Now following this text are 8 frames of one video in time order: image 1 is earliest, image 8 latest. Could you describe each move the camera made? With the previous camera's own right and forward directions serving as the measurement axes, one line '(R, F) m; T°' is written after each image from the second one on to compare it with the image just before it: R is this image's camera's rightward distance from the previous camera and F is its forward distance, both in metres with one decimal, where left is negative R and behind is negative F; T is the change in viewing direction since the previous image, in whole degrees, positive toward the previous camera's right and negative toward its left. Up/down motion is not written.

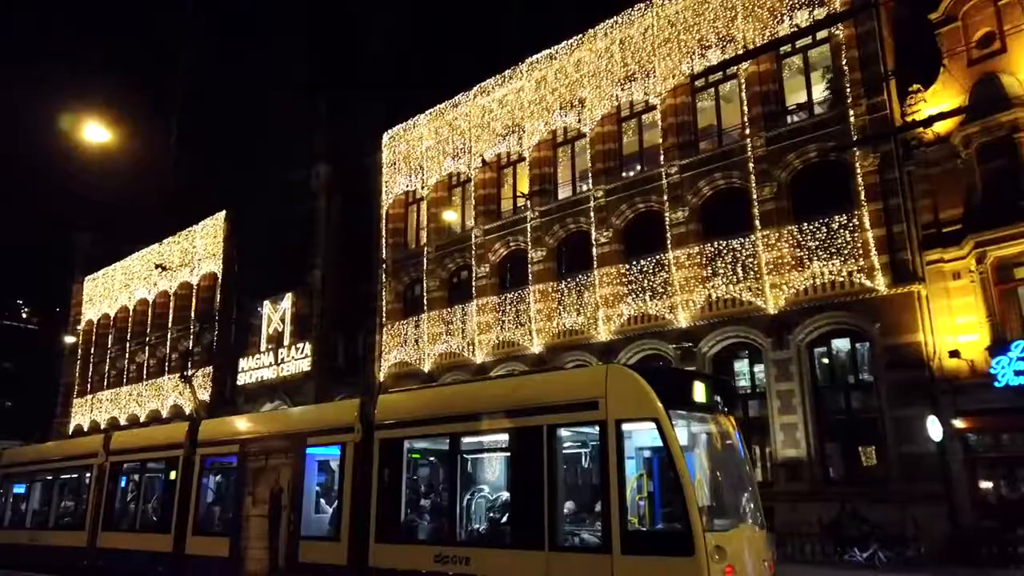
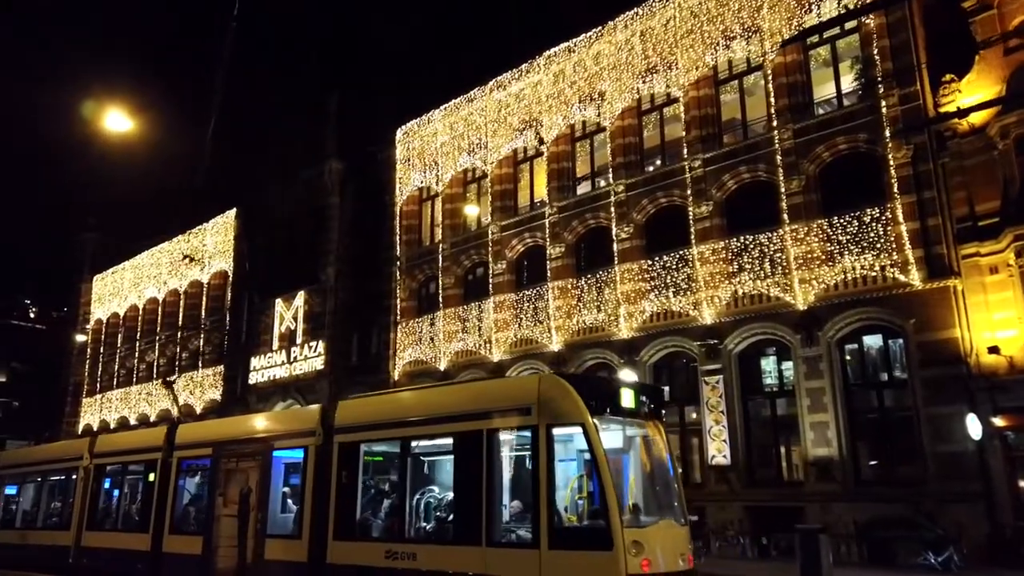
(-0.5, +0.4) m; 0°
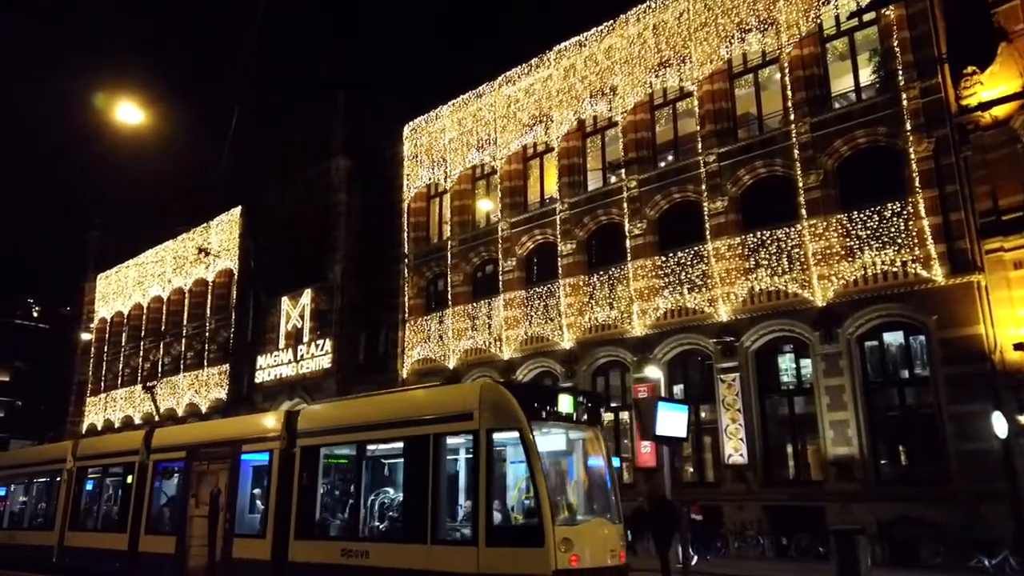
(-0.3, +0.3) m; 0°
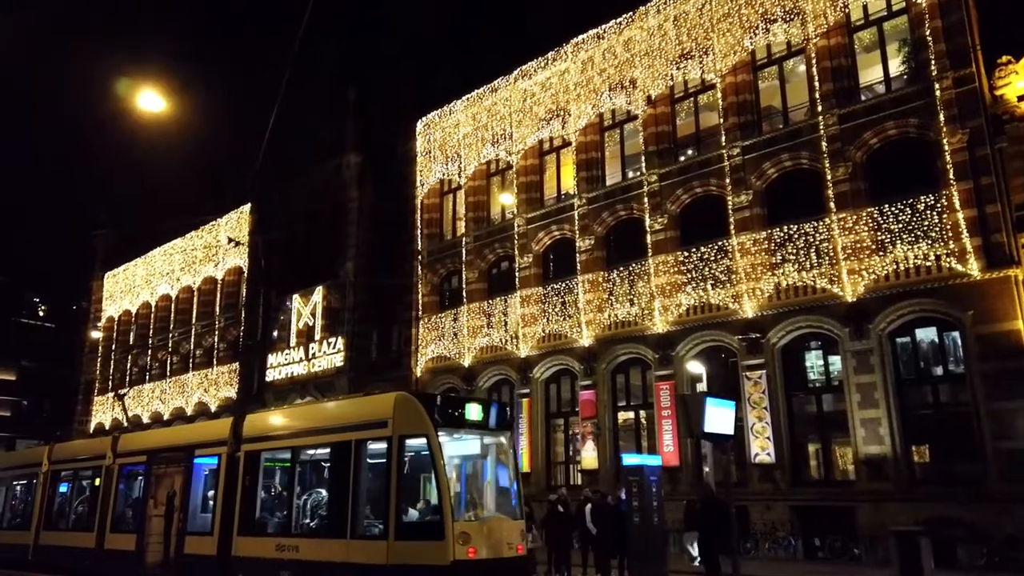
(-0.5, +0.4) m; 0°
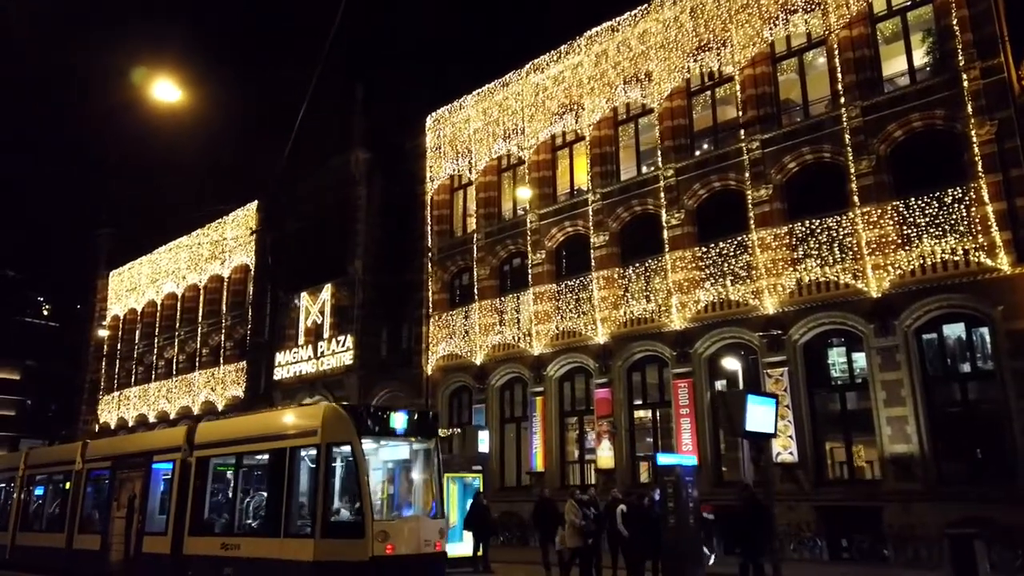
(-0.4, +0.4) m; 0°
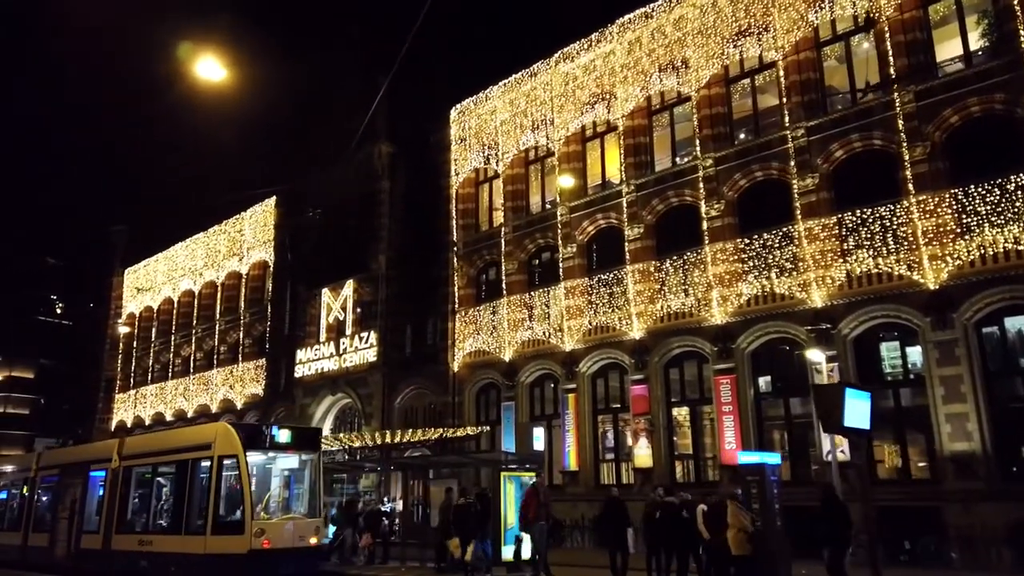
(-0.8, +0.6) m; -1°
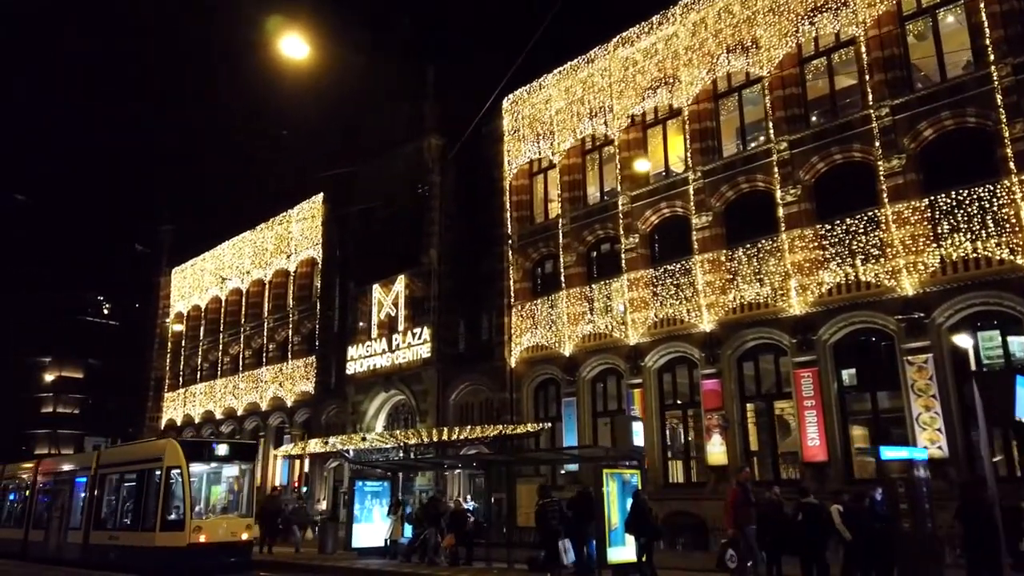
(-1.0, +0.7) m; -2°
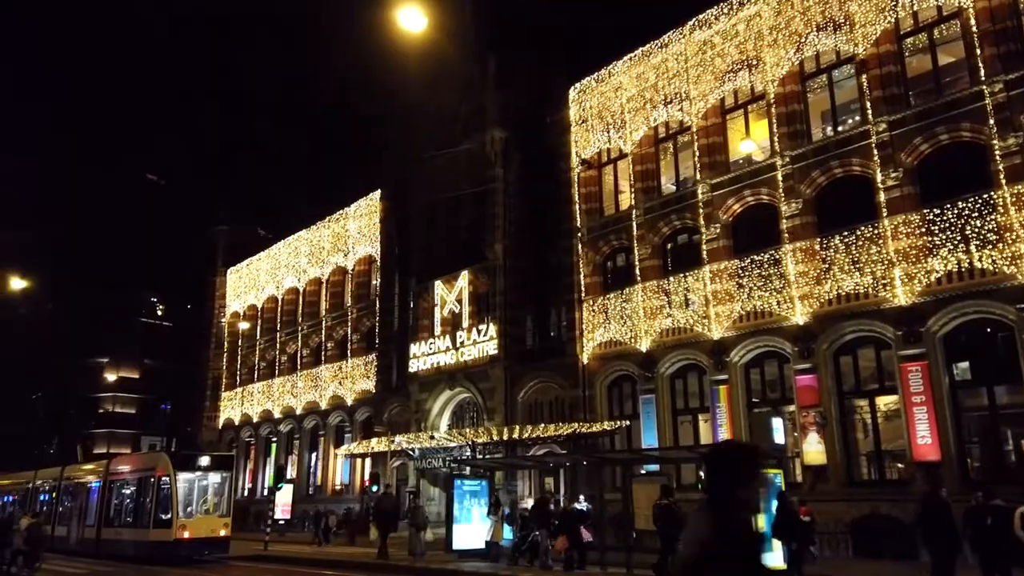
(-1.3, +0.7) m; -3°
